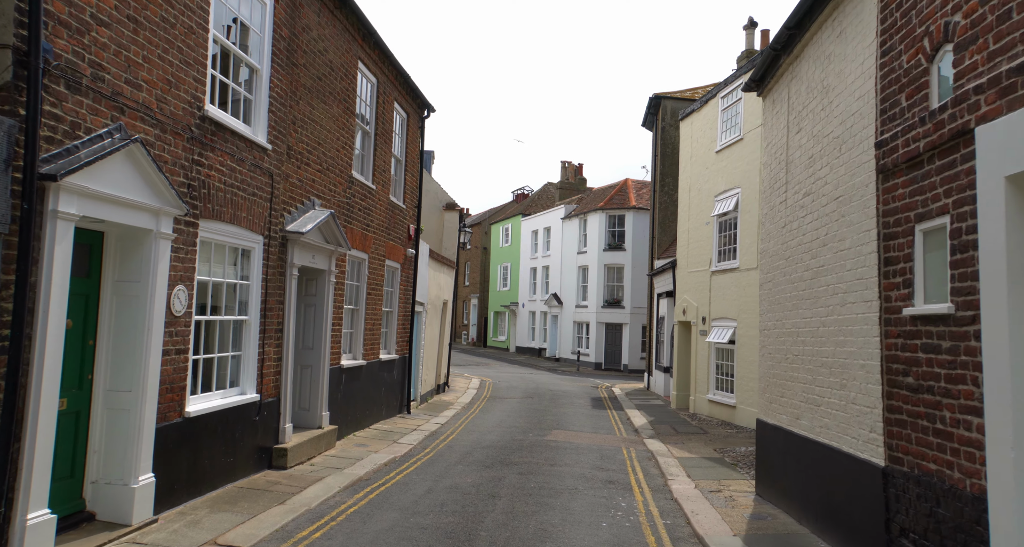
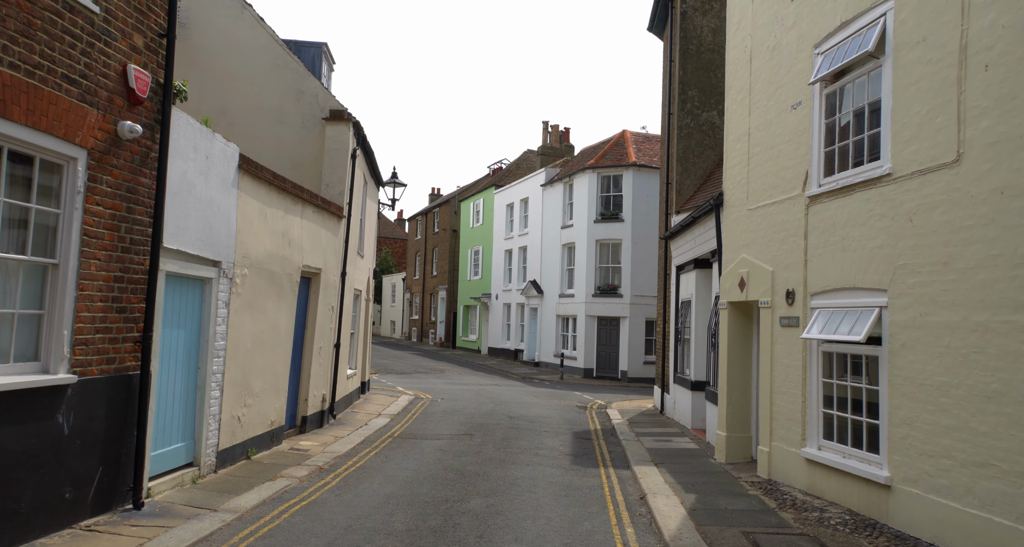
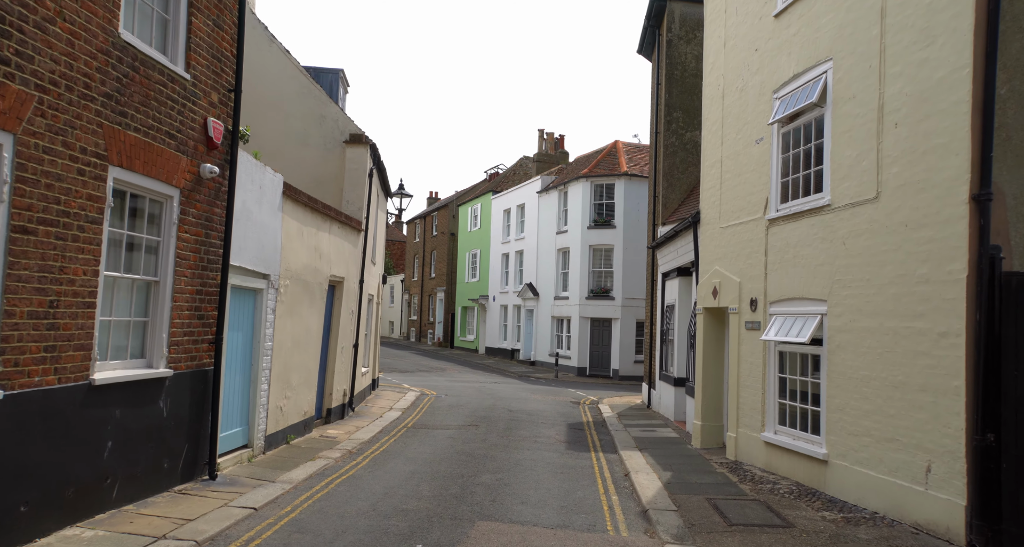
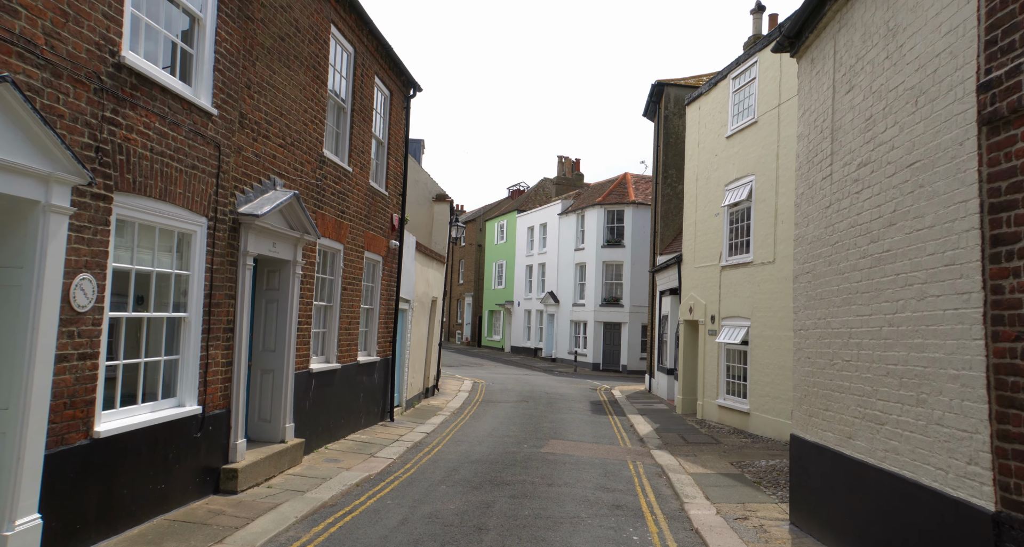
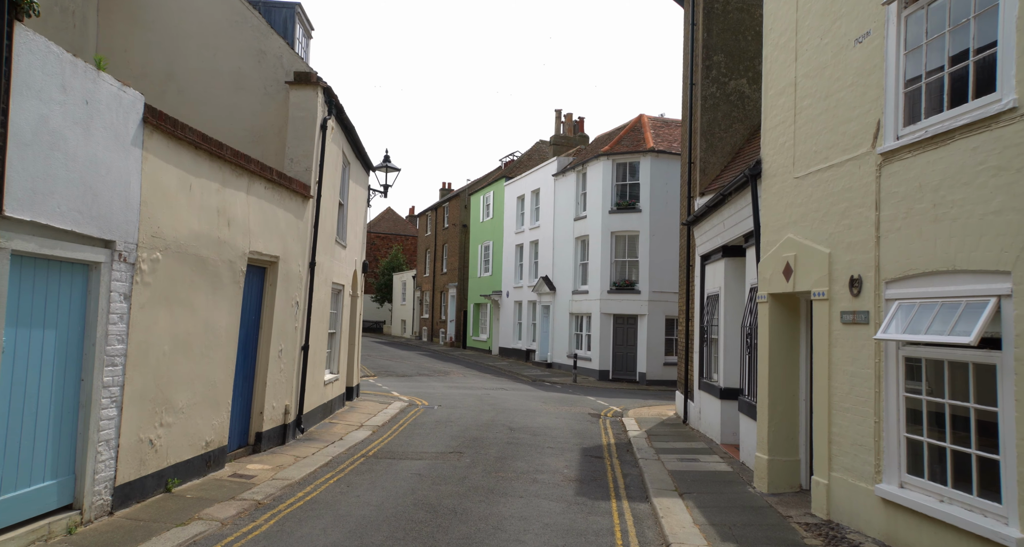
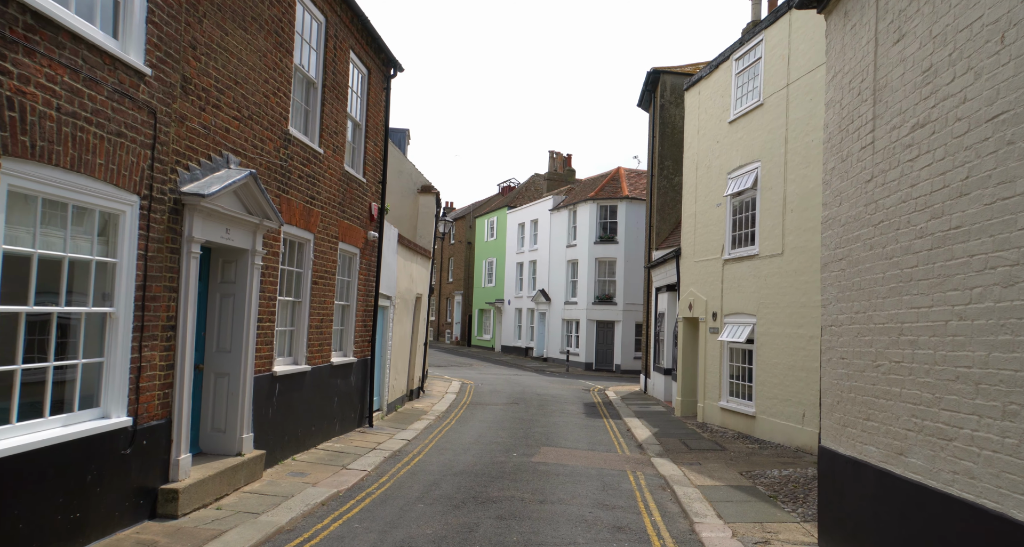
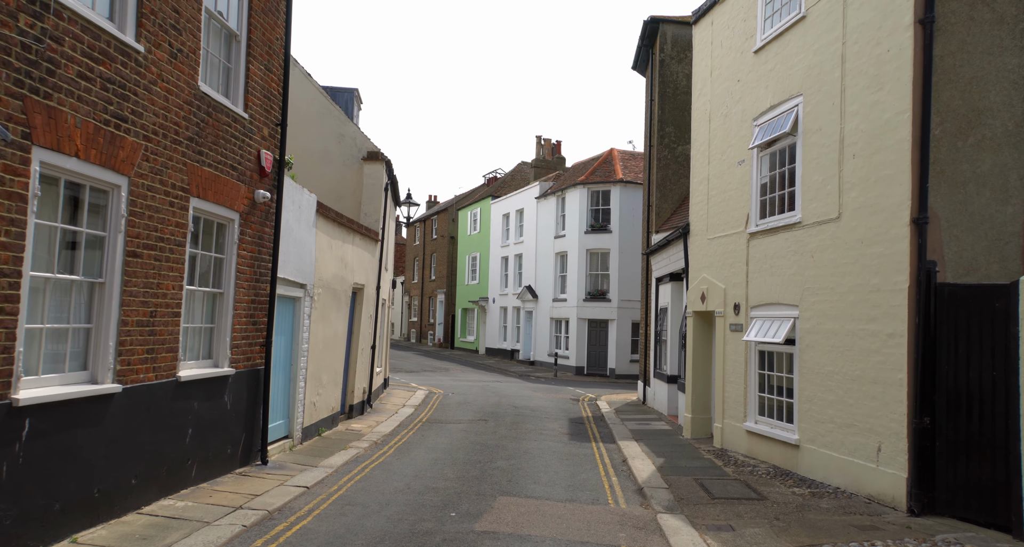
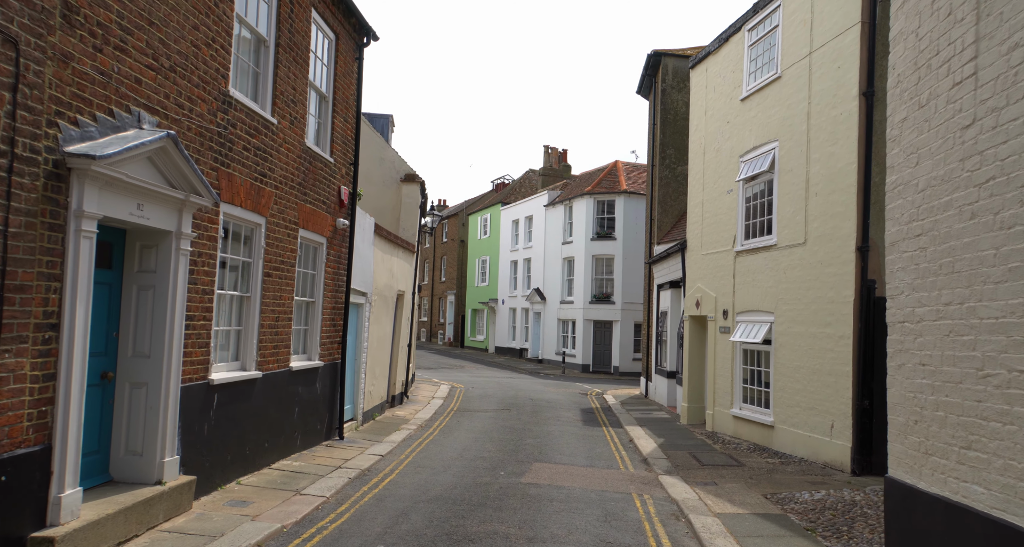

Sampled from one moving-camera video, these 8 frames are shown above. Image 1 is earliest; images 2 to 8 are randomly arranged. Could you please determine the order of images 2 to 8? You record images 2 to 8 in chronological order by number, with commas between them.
4, 6, 8, 7, 3, 2, 5
